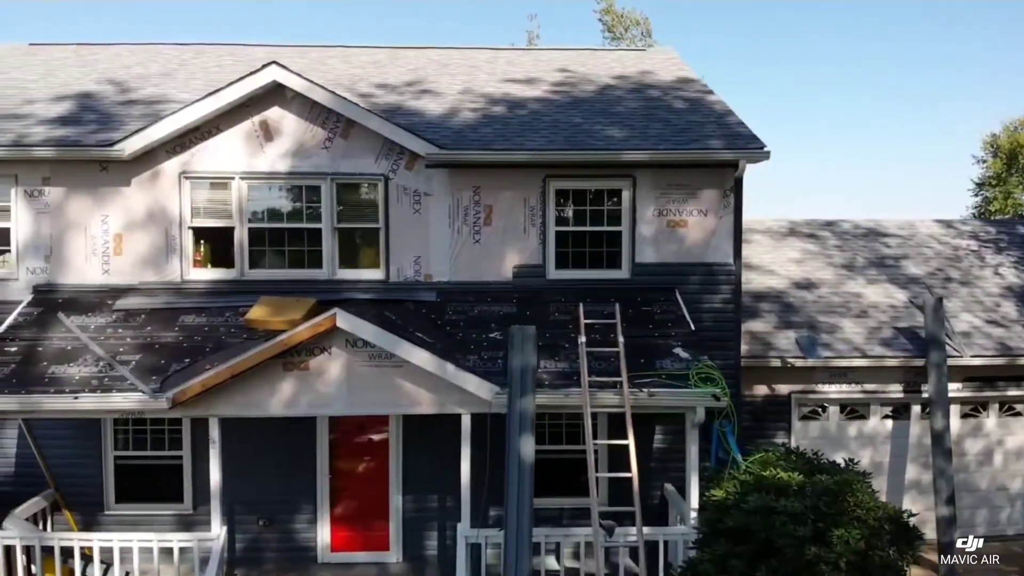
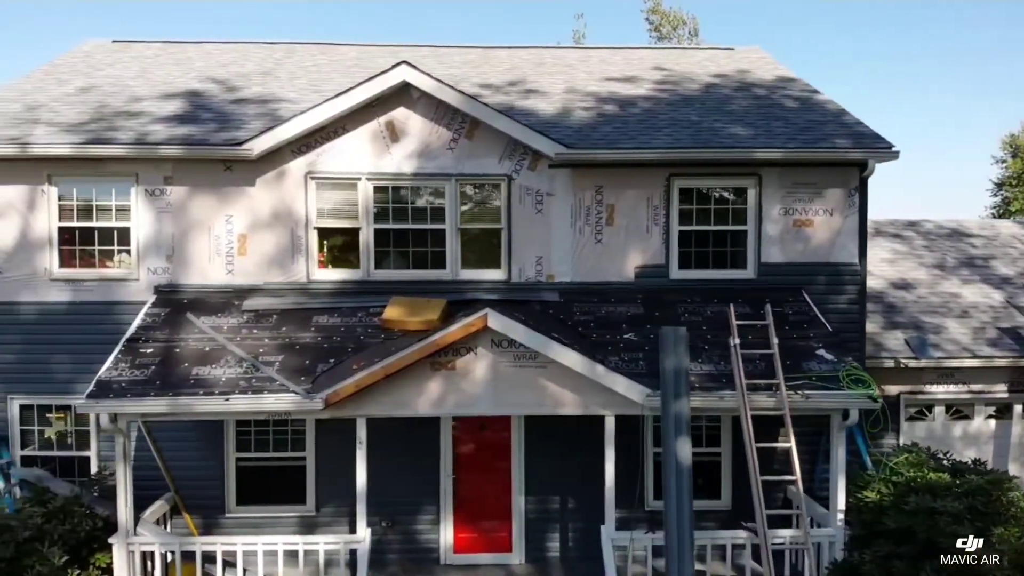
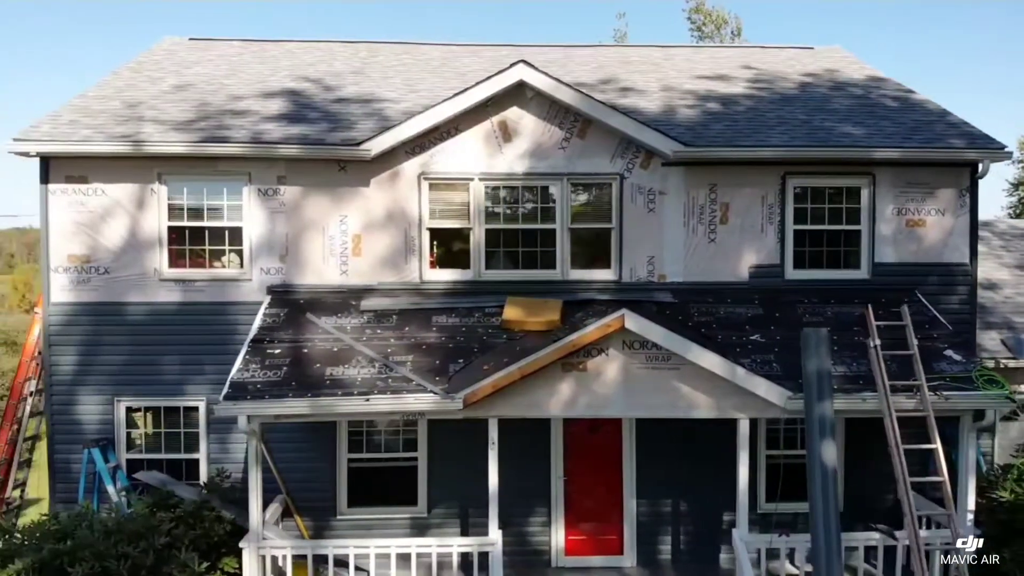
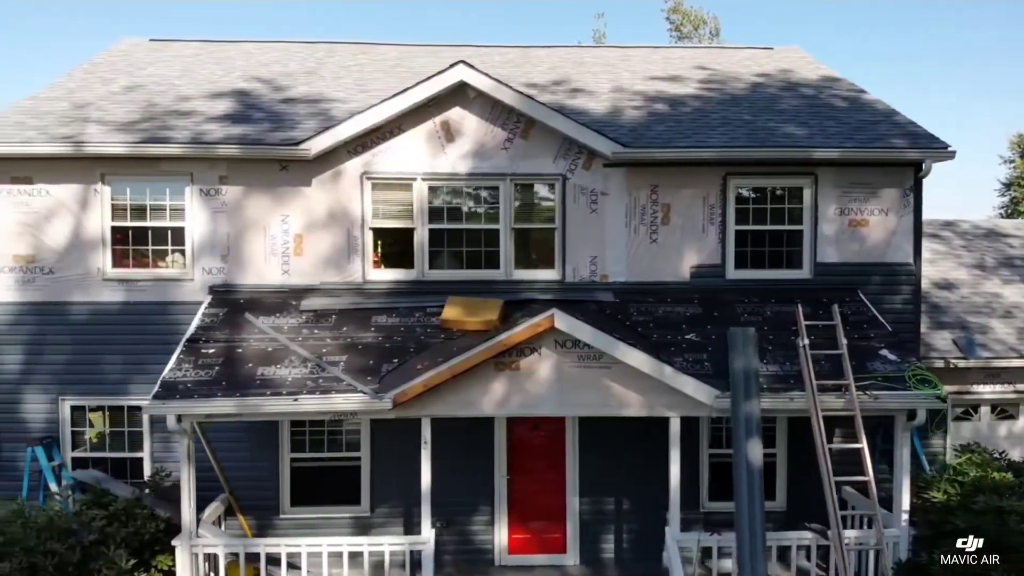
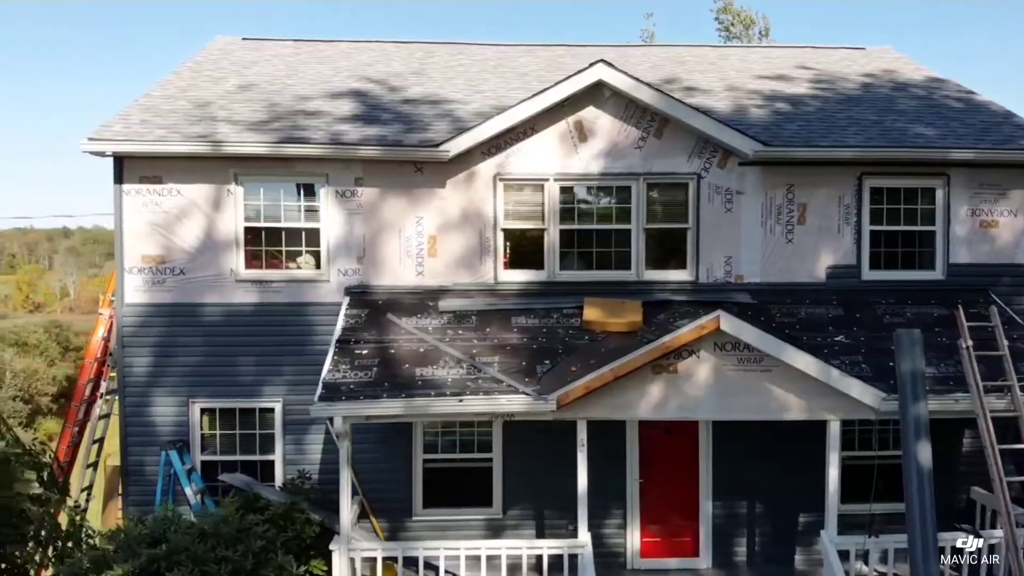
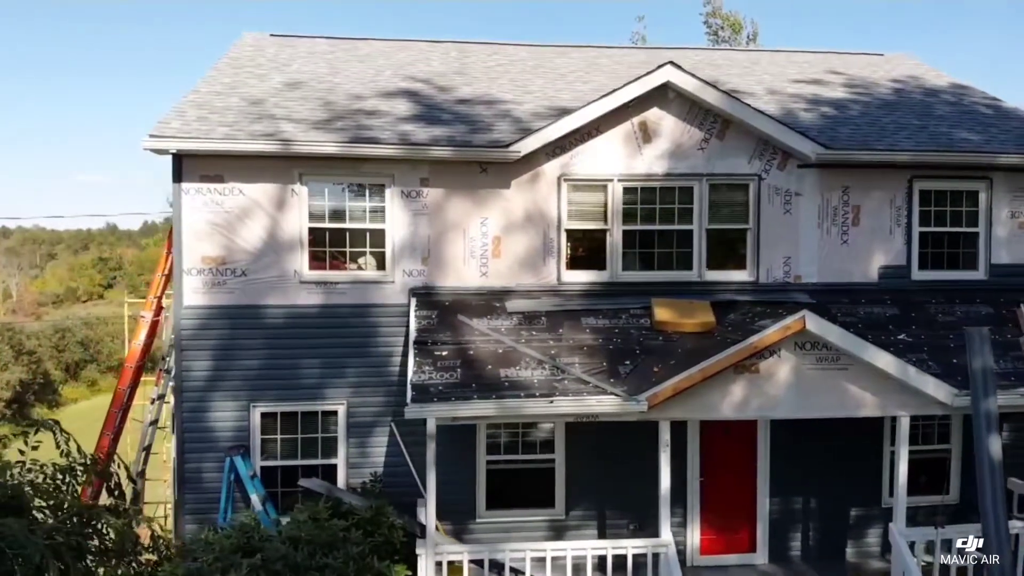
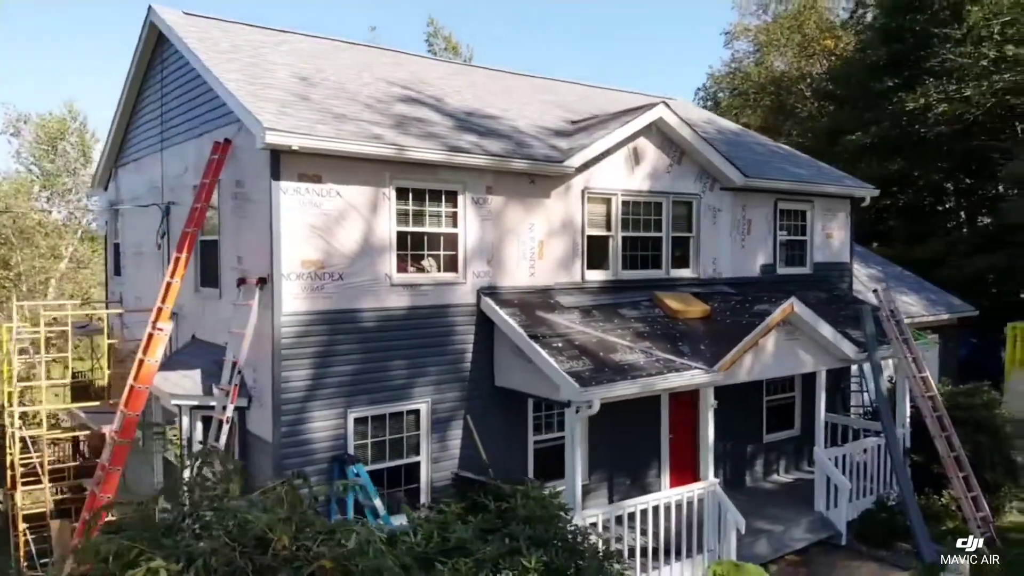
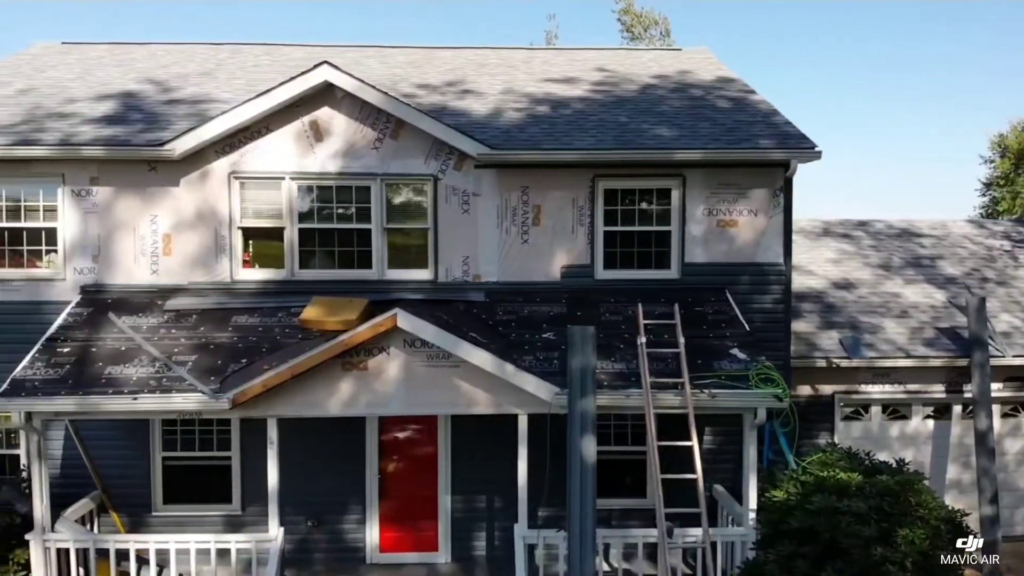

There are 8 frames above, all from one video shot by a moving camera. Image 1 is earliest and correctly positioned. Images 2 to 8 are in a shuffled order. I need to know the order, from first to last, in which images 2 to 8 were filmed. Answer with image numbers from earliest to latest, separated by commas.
8, 2, 4, 3, 5, 6, 7
